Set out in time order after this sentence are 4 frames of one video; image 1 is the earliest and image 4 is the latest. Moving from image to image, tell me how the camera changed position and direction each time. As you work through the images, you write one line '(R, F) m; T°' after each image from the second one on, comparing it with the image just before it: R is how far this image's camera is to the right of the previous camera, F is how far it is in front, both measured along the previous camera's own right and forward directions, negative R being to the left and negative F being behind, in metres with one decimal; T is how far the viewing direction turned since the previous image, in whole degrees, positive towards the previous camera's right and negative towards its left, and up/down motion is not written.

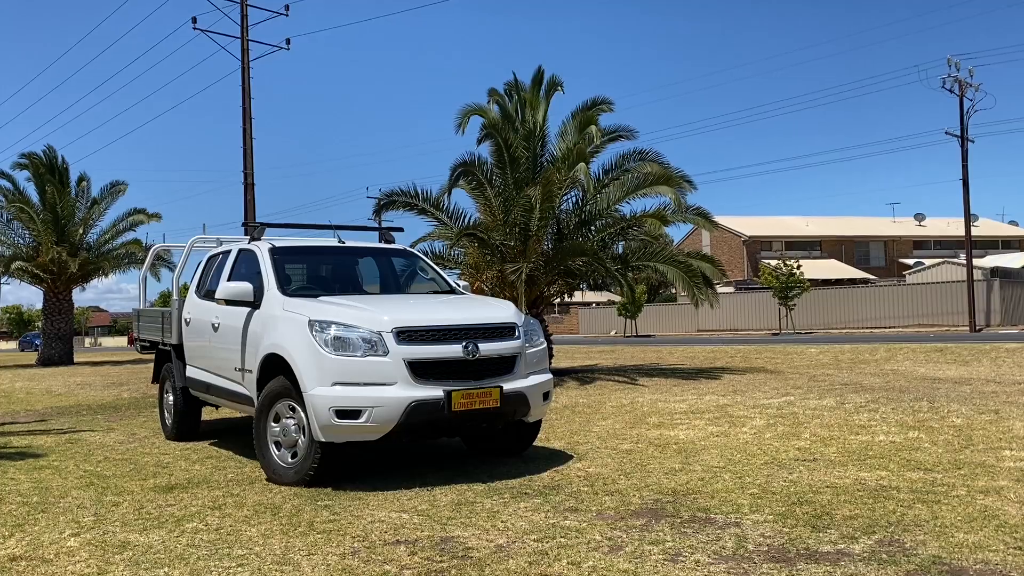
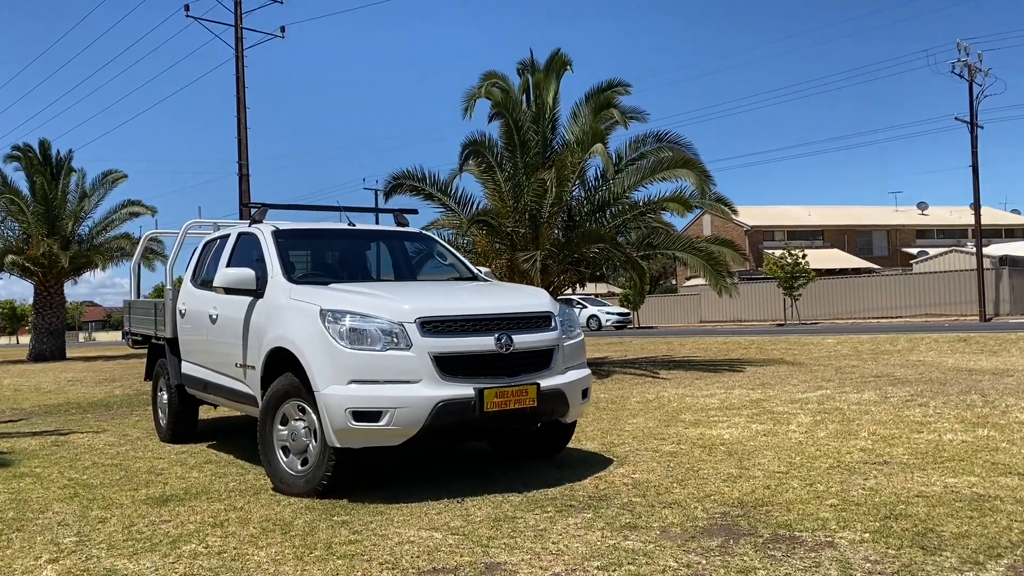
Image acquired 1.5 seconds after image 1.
(-0.2, +0.7) m; 0°
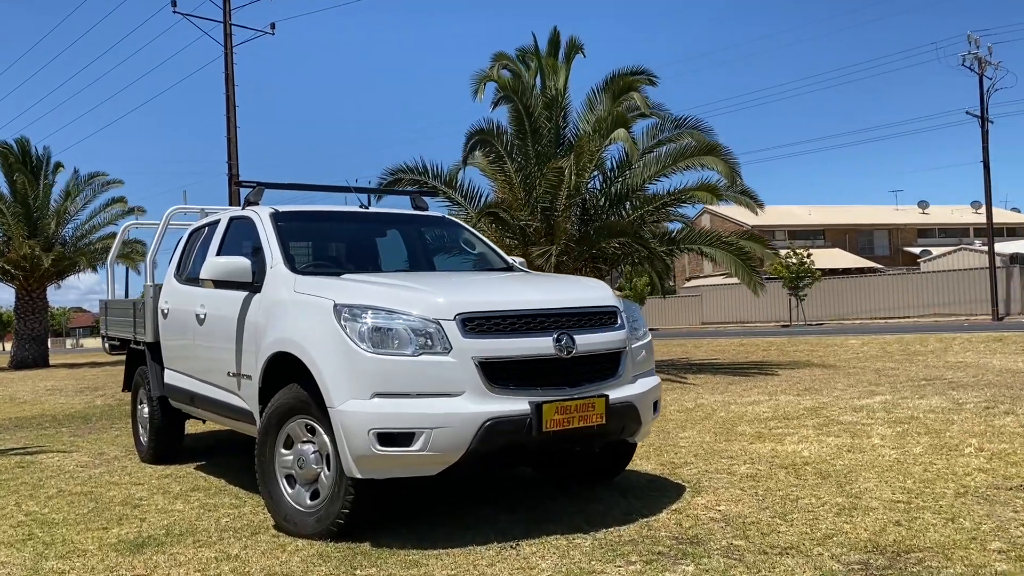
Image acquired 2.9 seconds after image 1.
(-0.3, +1.1) m; +1°
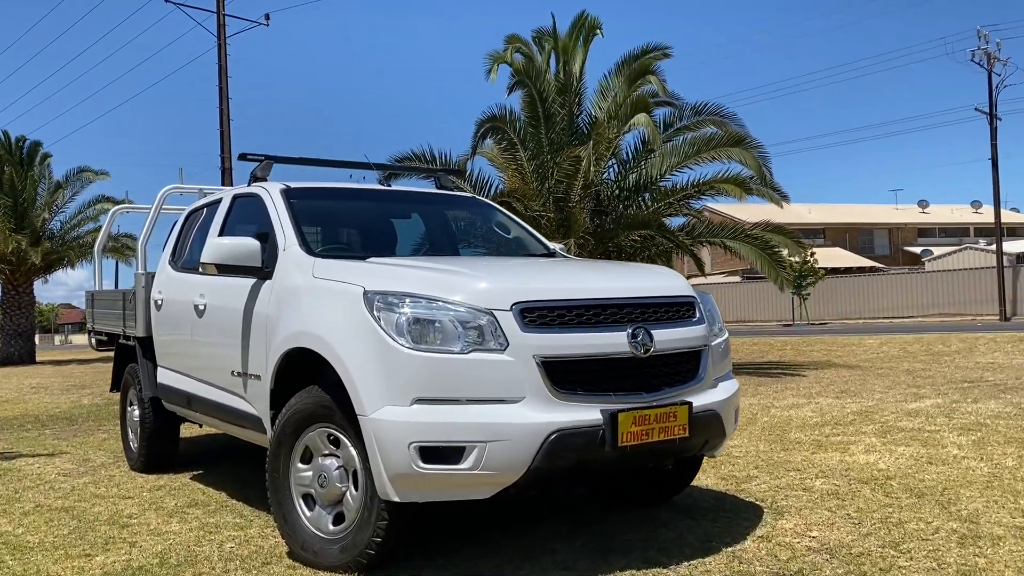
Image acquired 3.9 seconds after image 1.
(-0.3, +0.7) m; 0°
